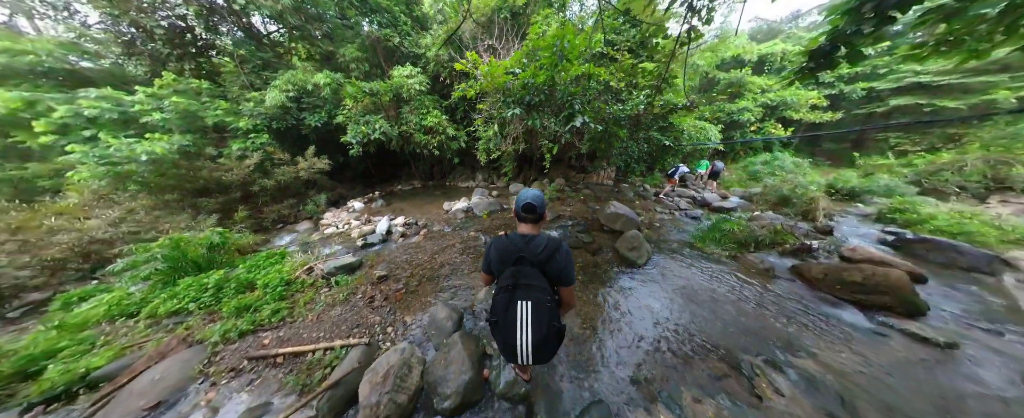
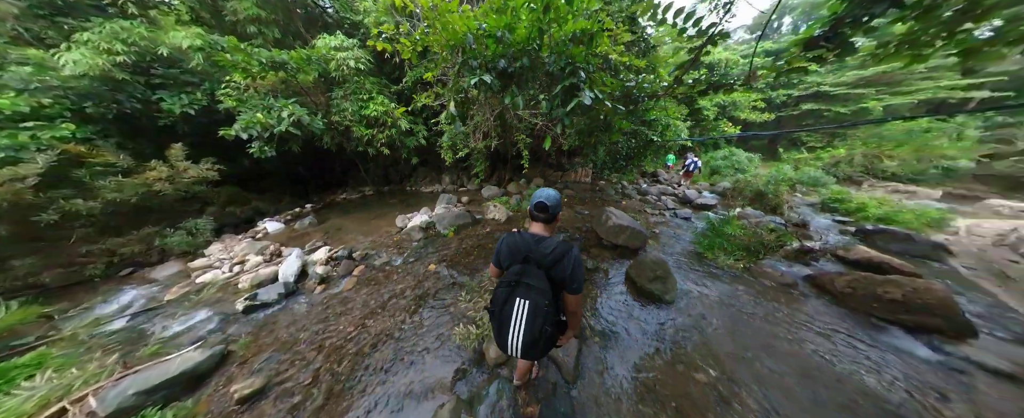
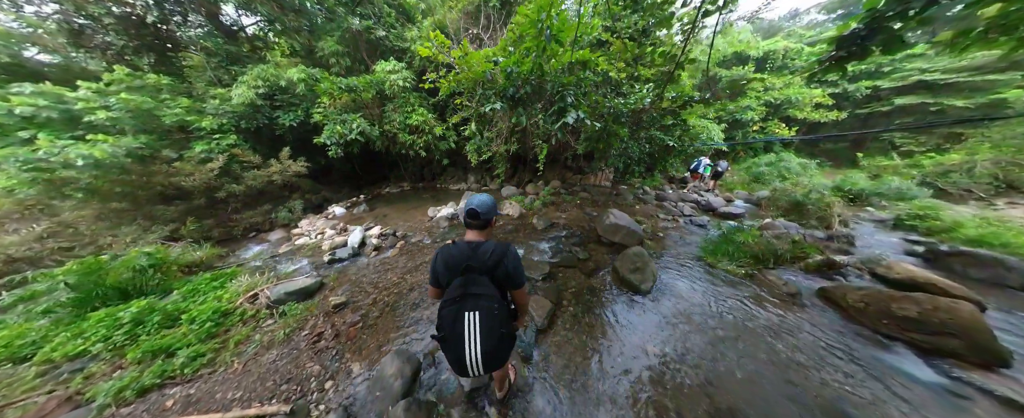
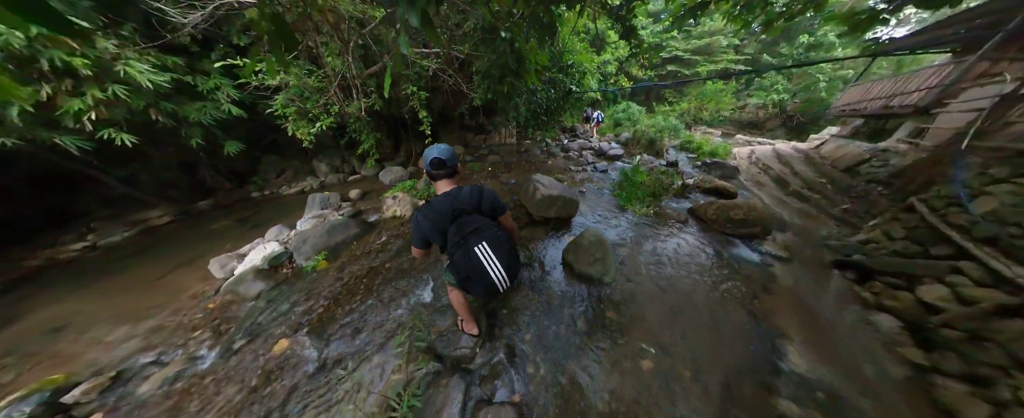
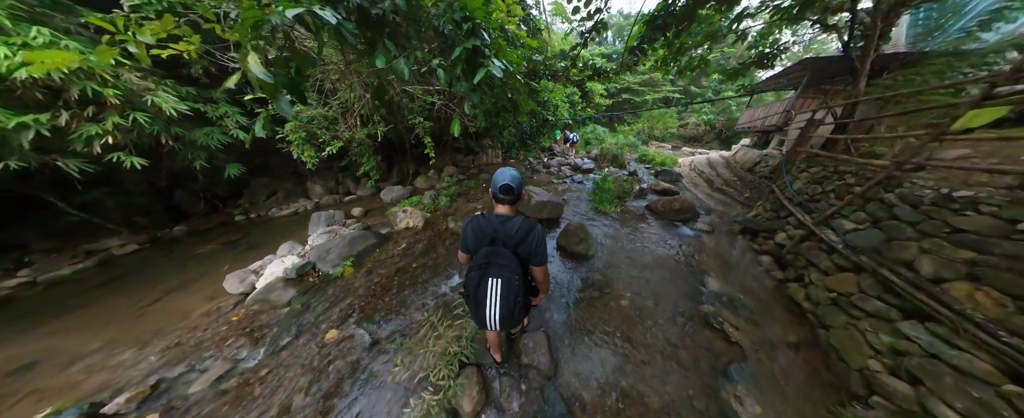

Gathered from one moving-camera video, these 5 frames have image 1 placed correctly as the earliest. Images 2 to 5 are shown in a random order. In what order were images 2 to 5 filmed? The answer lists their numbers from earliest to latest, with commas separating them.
3, 2, 5, 4
